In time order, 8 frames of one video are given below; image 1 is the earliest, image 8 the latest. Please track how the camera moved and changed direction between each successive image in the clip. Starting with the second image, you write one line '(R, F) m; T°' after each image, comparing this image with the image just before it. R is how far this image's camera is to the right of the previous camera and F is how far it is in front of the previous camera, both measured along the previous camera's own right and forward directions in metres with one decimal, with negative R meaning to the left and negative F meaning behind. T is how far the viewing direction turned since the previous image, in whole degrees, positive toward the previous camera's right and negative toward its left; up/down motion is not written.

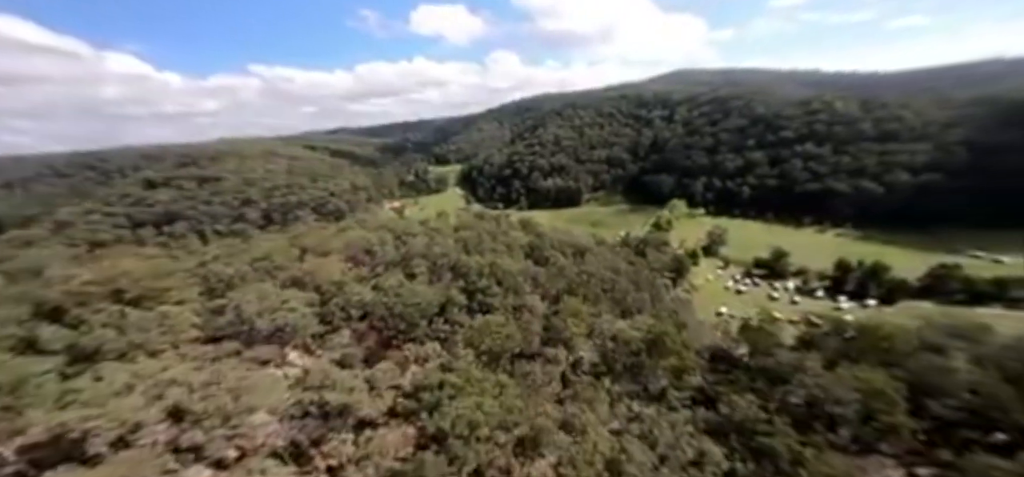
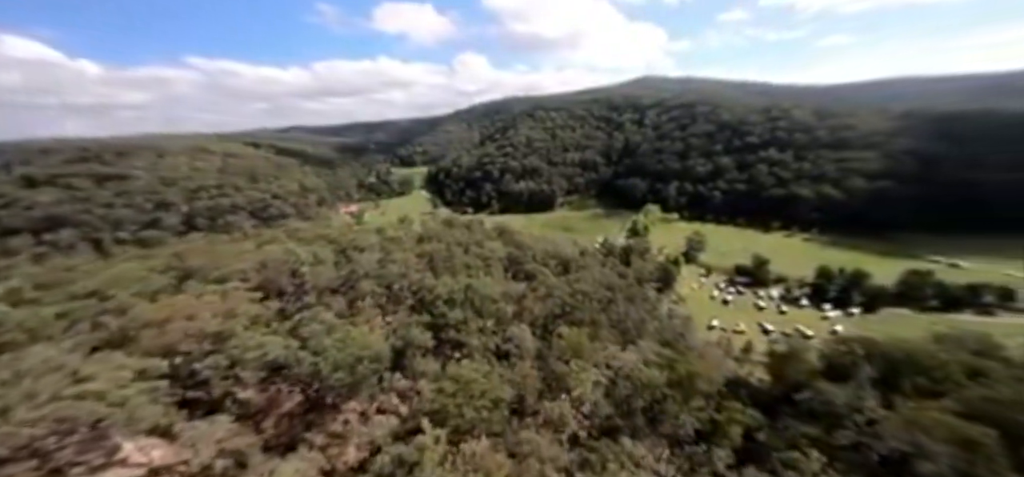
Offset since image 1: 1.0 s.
(-0.5, +4.4) m; +5°
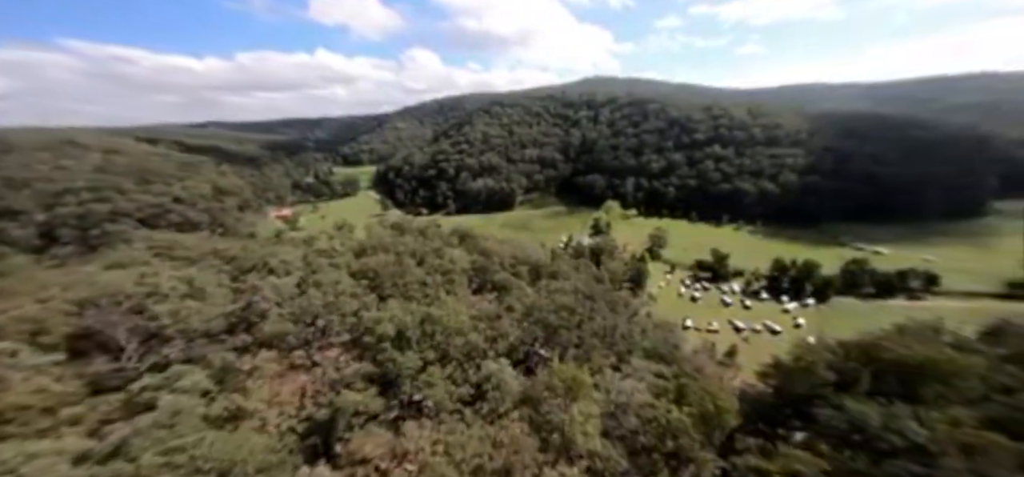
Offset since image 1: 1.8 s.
(-0.5, +3.6) m; +7°
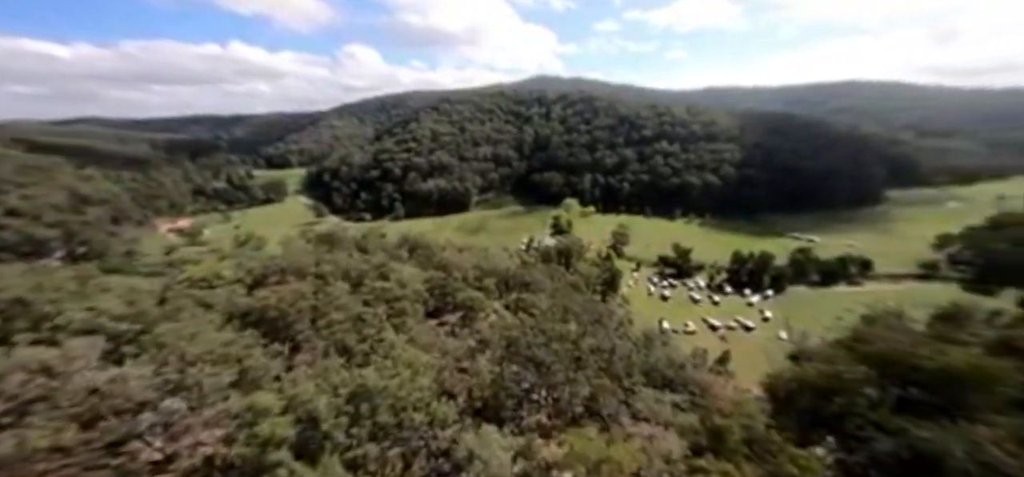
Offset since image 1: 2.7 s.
(-0.6, +4.1) m; +7°
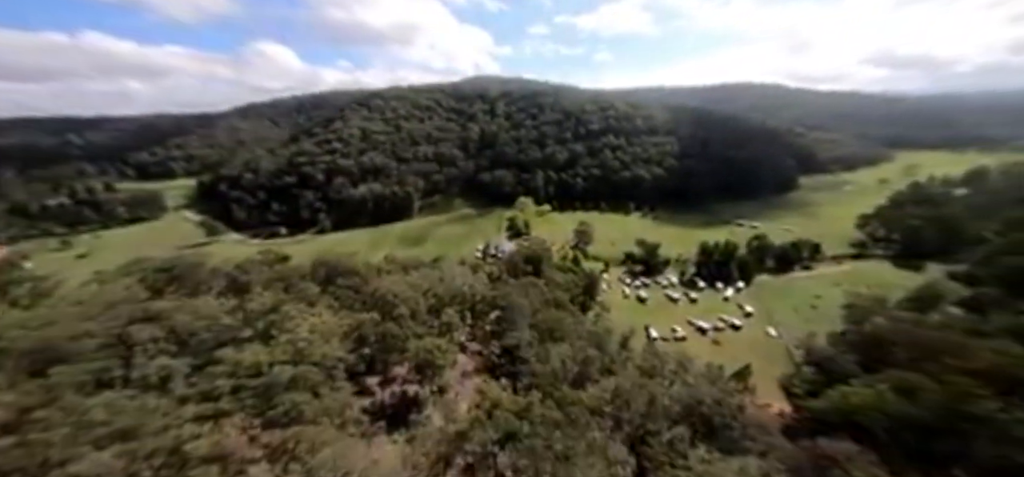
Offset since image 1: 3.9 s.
(-0.8, +5.9) m; +8°
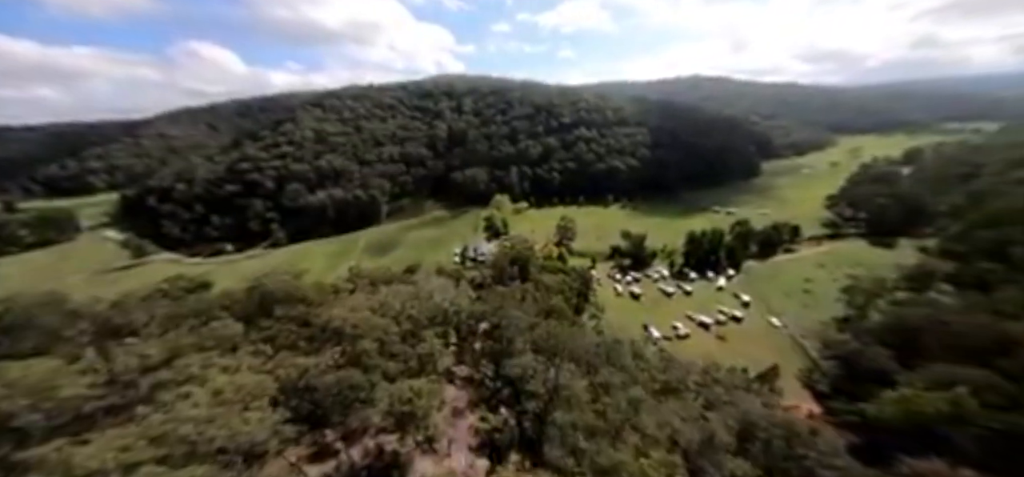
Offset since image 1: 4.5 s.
(-0.6, +3.1) m; +4°
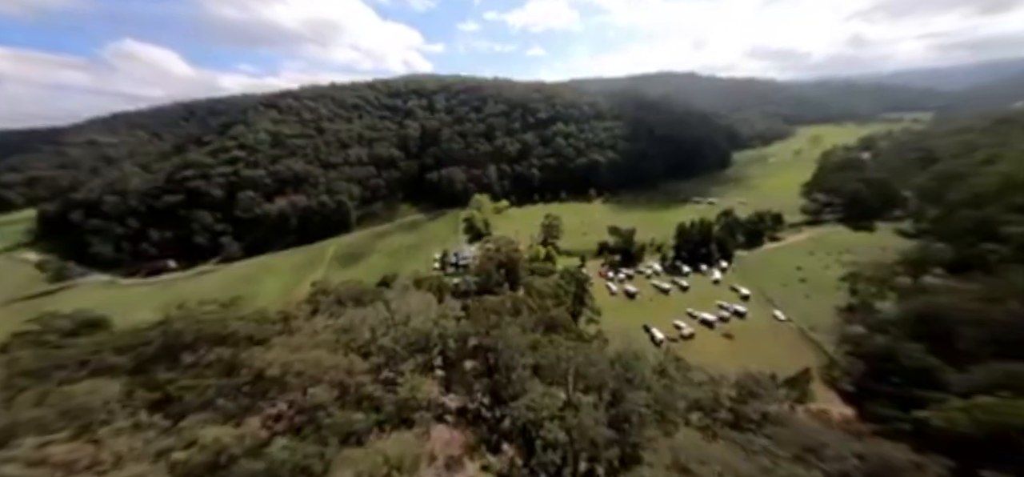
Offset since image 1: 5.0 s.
(-0.5, +2.6) m; +3°
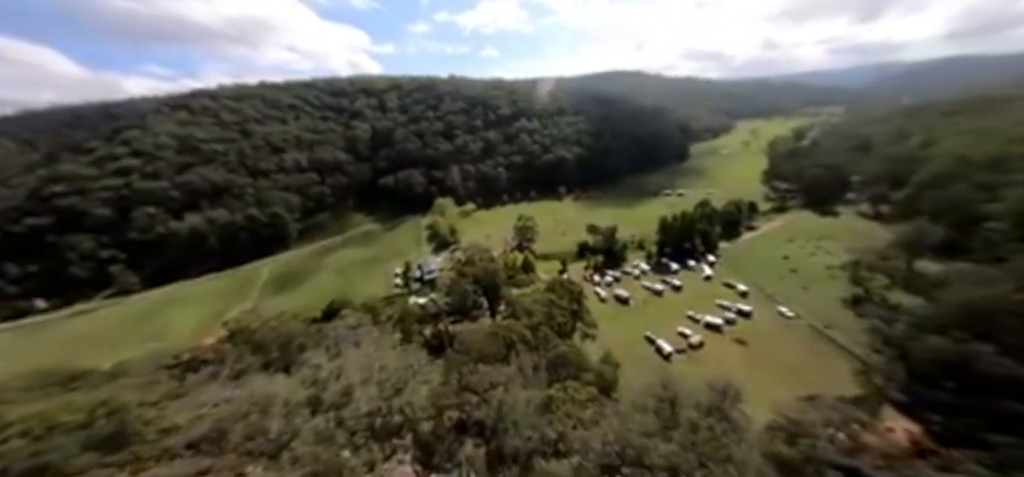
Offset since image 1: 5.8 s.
(-0.7, +4.1) m; +5°
